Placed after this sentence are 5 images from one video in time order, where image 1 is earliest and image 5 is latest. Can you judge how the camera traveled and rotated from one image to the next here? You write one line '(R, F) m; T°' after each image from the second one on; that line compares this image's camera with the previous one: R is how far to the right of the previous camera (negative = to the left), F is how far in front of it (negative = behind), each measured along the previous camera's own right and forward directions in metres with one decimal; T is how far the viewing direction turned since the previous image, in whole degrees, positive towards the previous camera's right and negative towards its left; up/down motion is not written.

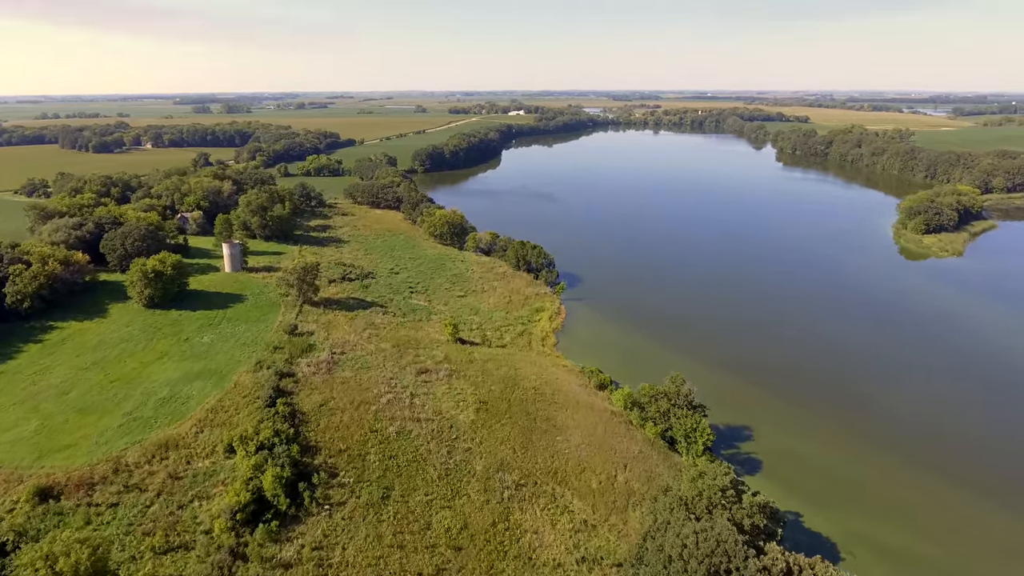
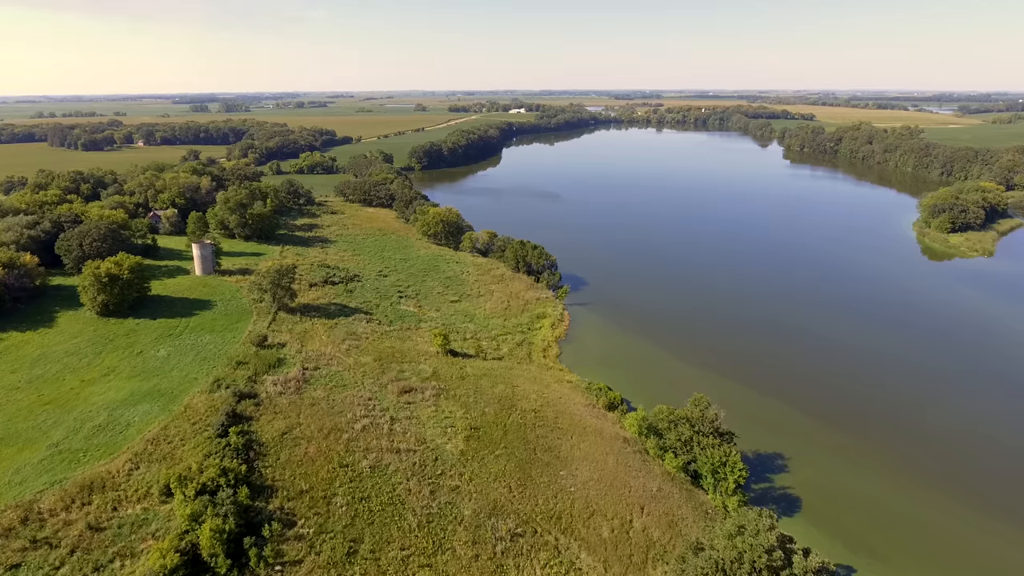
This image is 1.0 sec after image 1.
(+0.2, +4.0) m; 0°
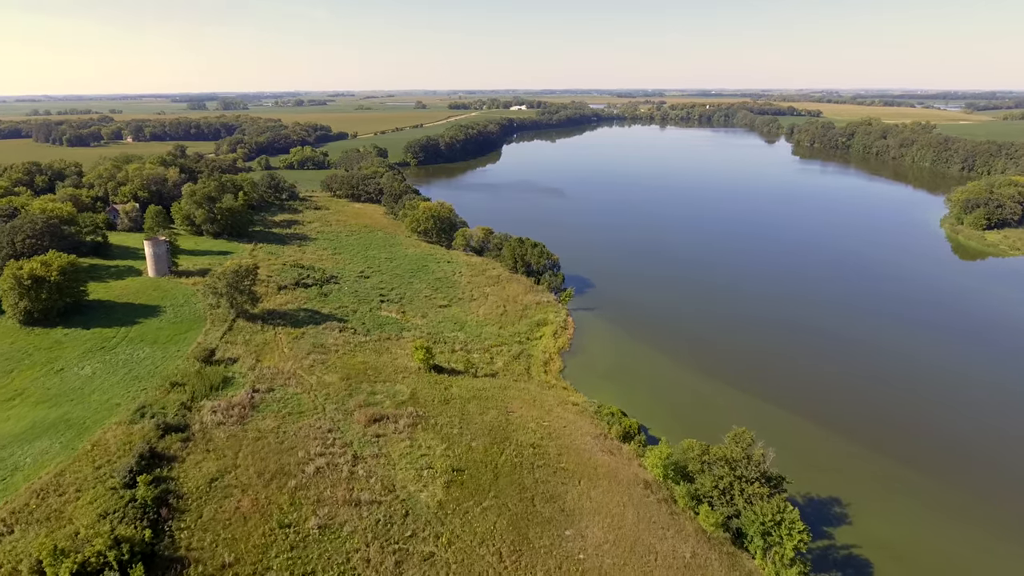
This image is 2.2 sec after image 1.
(+0.3, +5.0) m; 0°
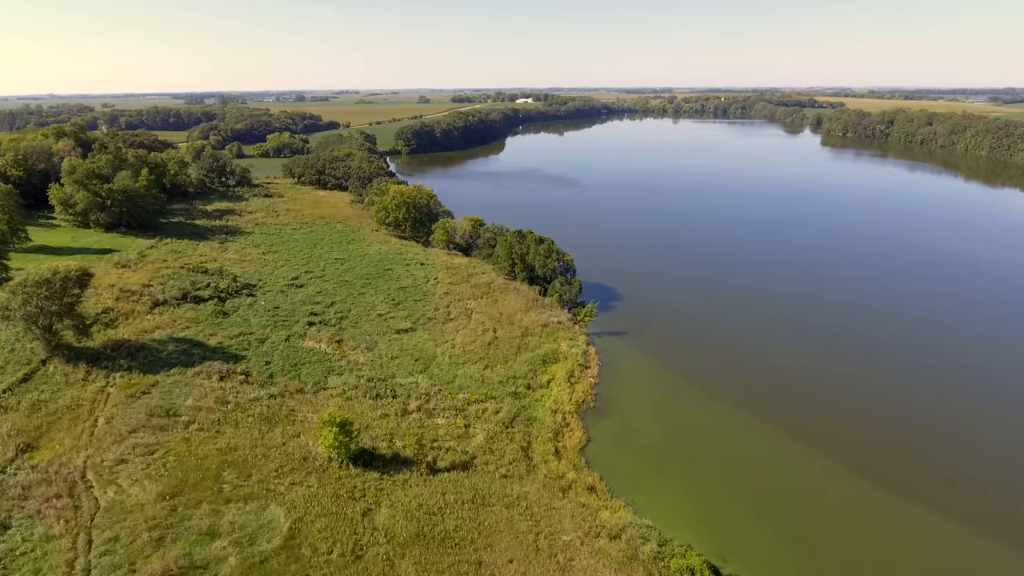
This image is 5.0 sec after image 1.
(+0.5, +12.2) m; -1°
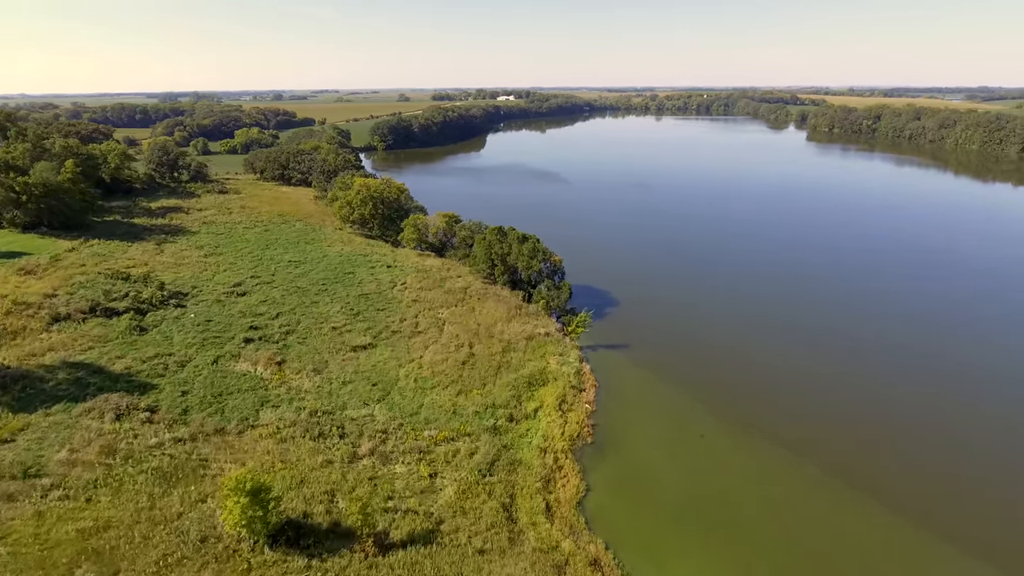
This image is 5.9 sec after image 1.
(+0.1, +3.9) m; +2°
